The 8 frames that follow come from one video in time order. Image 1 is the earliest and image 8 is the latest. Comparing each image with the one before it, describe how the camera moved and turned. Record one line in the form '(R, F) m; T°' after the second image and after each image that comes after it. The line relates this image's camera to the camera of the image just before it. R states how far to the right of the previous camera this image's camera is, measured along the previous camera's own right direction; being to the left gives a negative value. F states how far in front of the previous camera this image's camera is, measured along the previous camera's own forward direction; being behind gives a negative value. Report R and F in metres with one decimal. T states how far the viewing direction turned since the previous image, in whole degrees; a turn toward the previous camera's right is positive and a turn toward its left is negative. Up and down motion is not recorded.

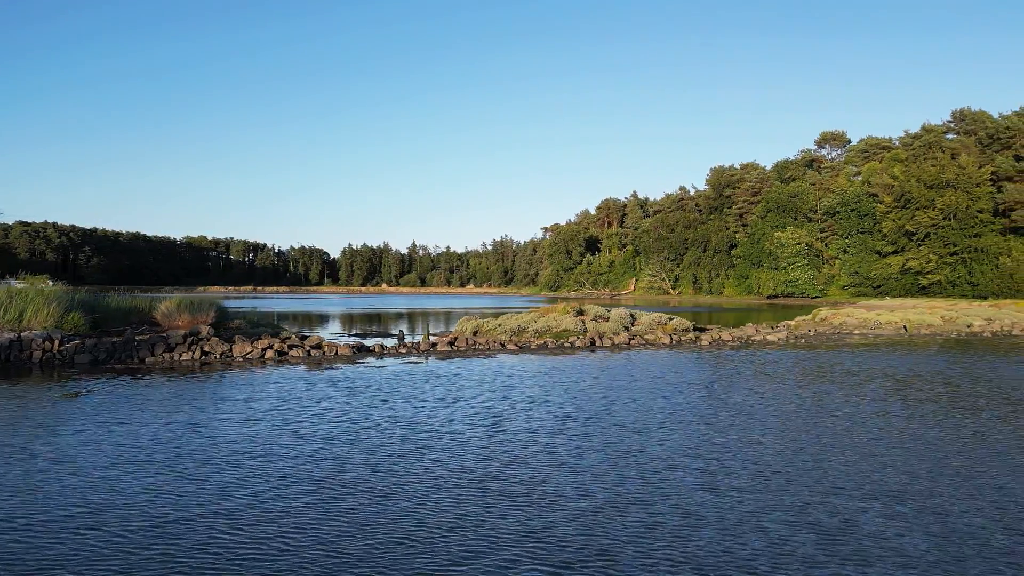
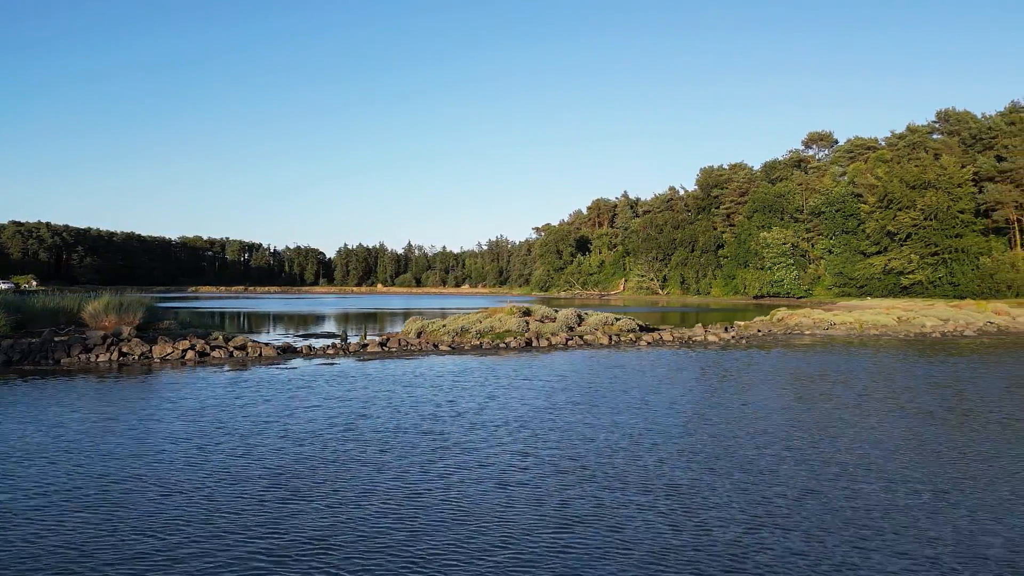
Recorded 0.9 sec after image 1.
(+3.1, -0.5) m; 0°
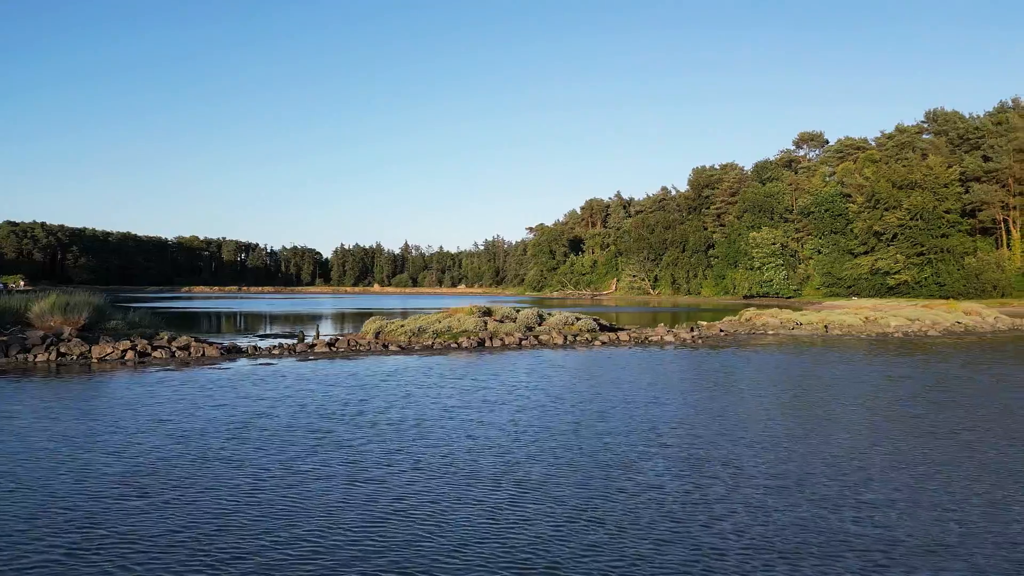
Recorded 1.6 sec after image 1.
(+2.4, -0.3) m; 0°
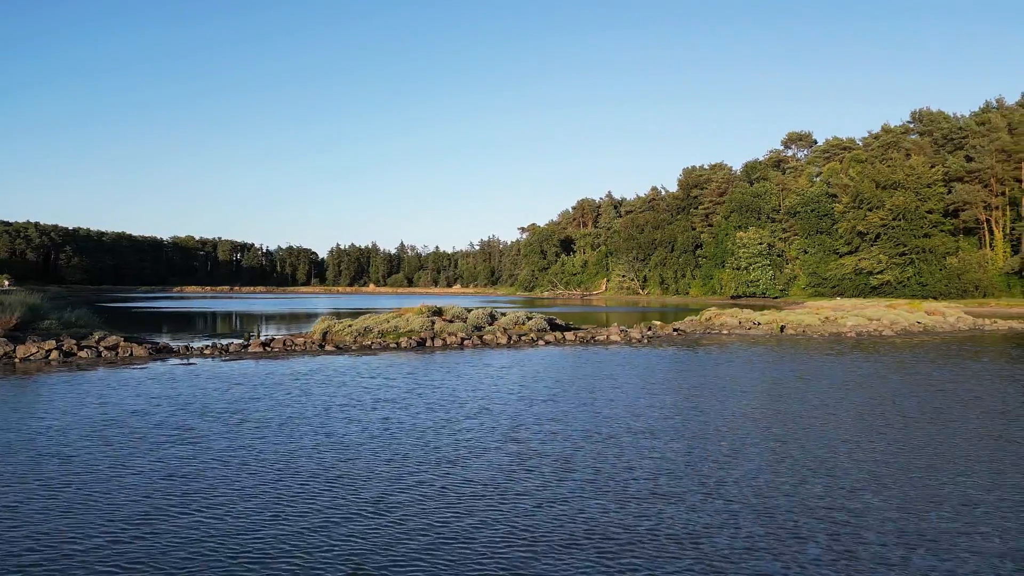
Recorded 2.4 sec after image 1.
(+3.0, -0.3) m; 0°
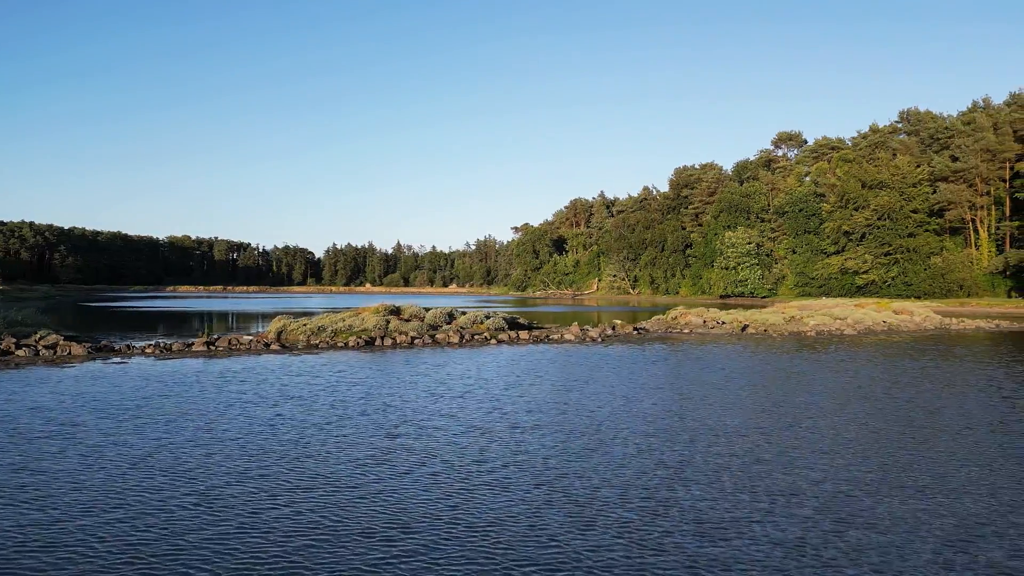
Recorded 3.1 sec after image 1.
(+2.7, -0.3) m; 0°
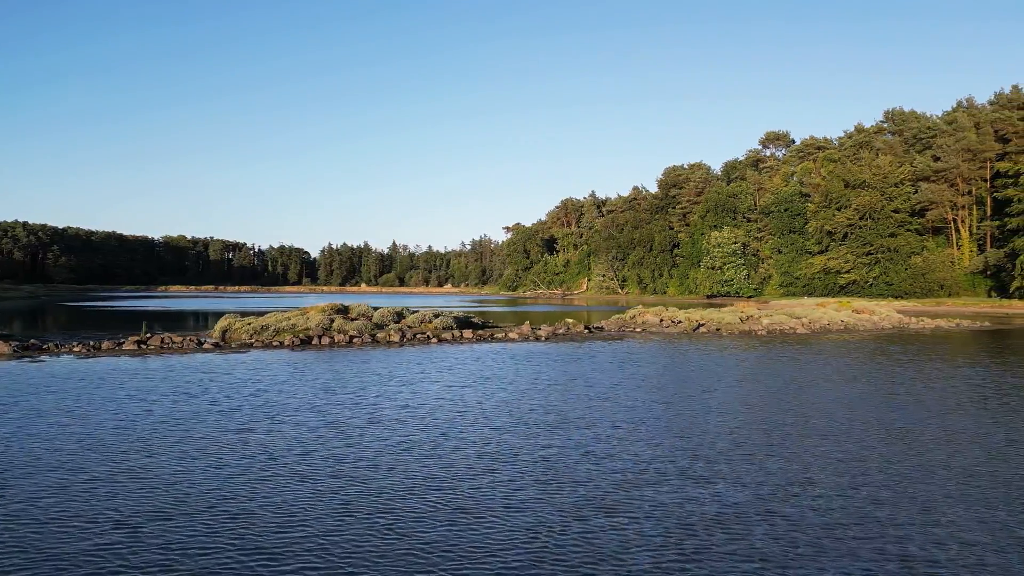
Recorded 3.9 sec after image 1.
(+3.4, -0.4) m; 0°
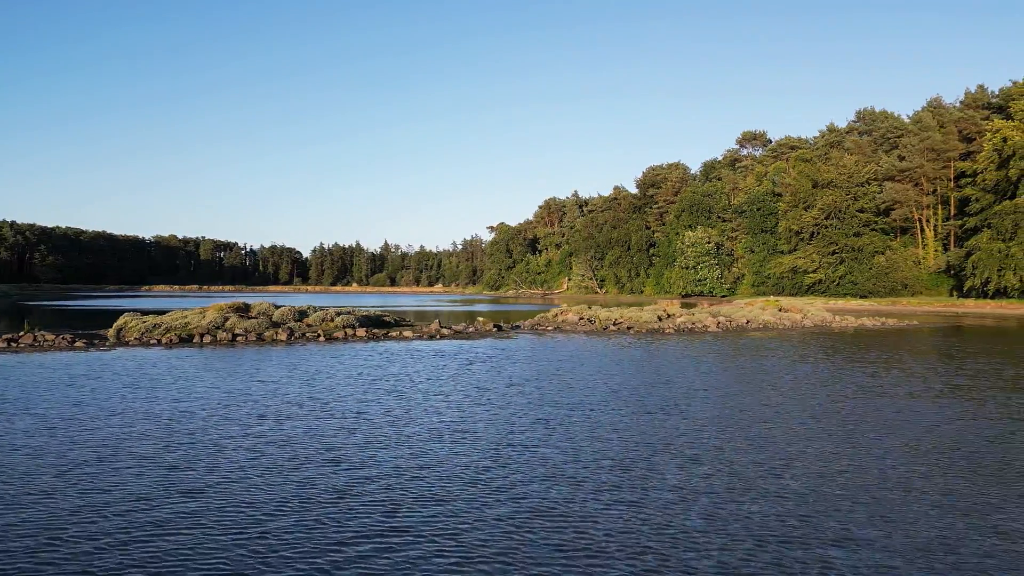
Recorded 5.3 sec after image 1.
(+6.5, -0.7) m; 0°
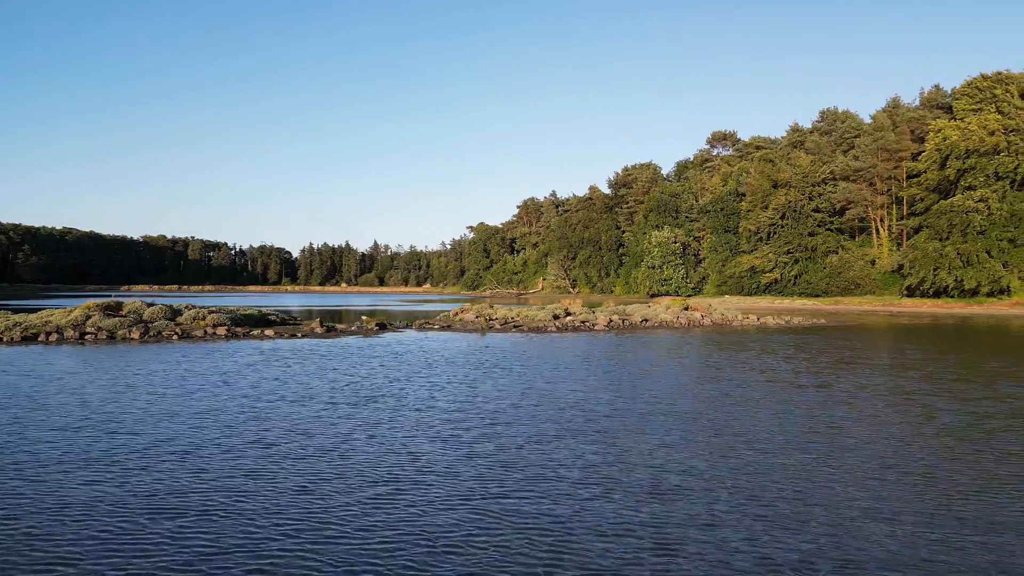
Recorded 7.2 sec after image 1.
(+8.8, -0.9) m; 0°
